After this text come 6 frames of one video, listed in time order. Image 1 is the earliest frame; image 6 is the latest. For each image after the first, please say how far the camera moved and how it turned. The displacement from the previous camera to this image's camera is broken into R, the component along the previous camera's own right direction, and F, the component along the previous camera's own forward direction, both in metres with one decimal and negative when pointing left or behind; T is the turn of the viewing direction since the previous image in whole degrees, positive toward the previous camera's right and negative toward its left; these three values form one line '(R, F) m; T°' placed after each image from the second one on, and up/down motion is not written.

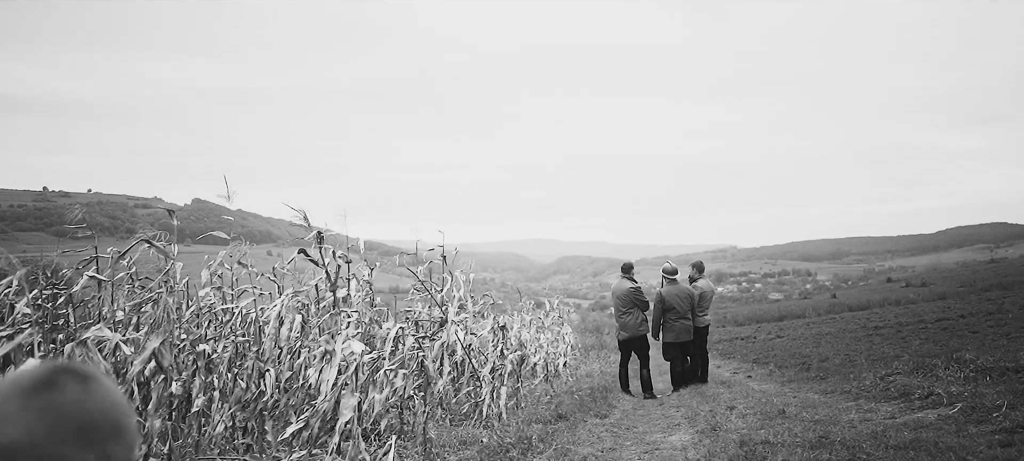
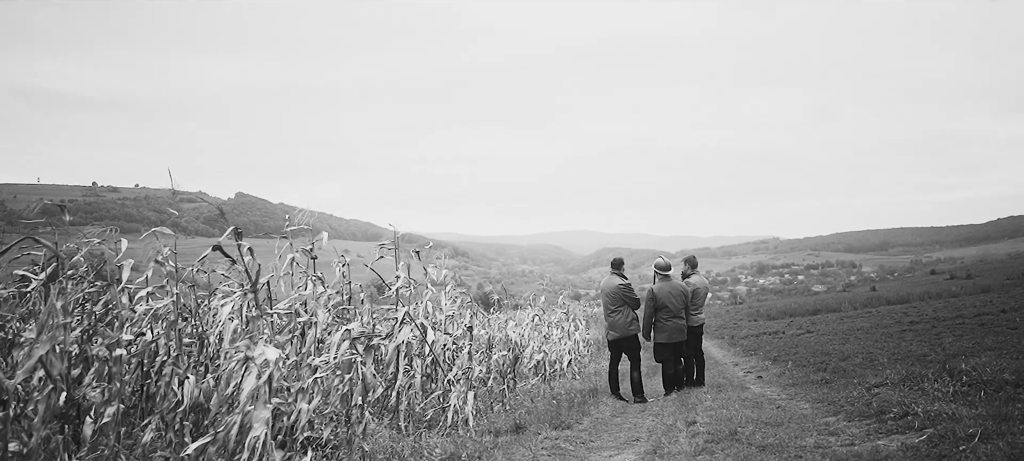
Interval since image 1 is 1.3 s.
(+0.8, +0.6) m; -4°
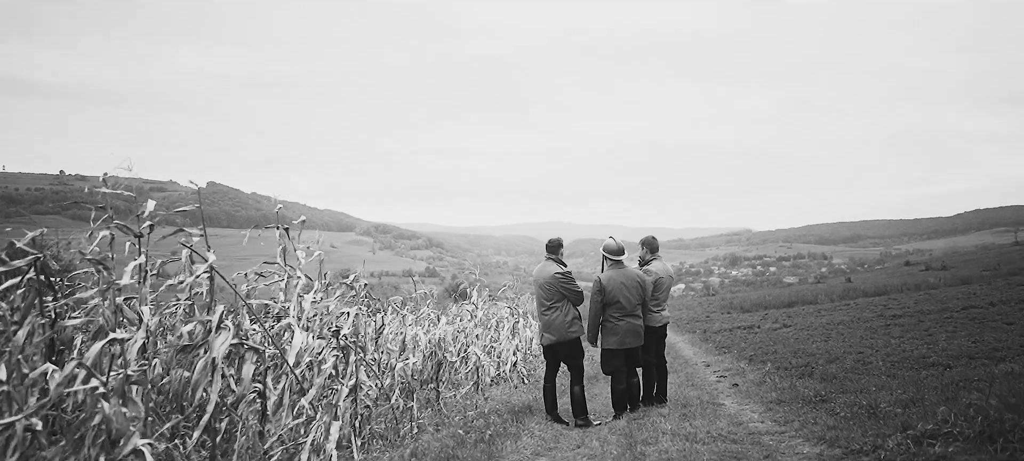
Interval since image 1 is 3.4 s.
(+0.8, +1.9) m; +2°
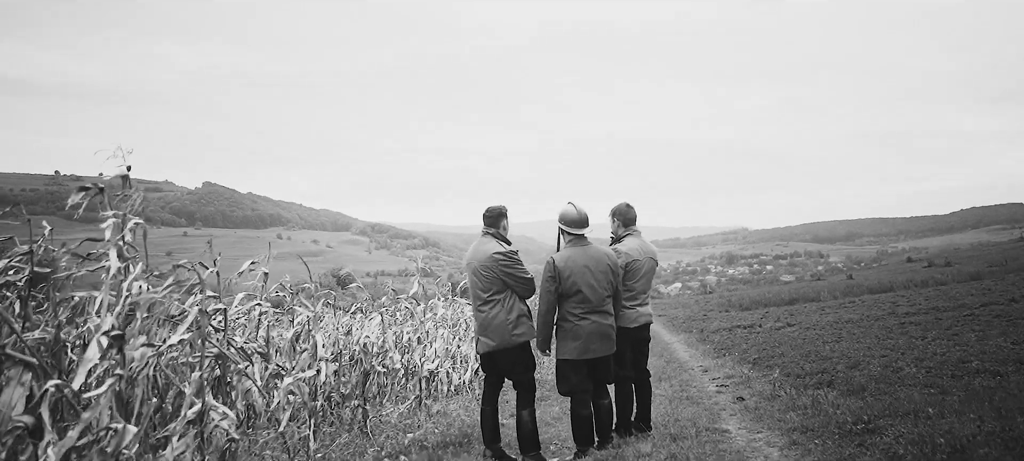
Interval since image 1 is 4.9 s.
(+0.6, +1.7) m; 0°
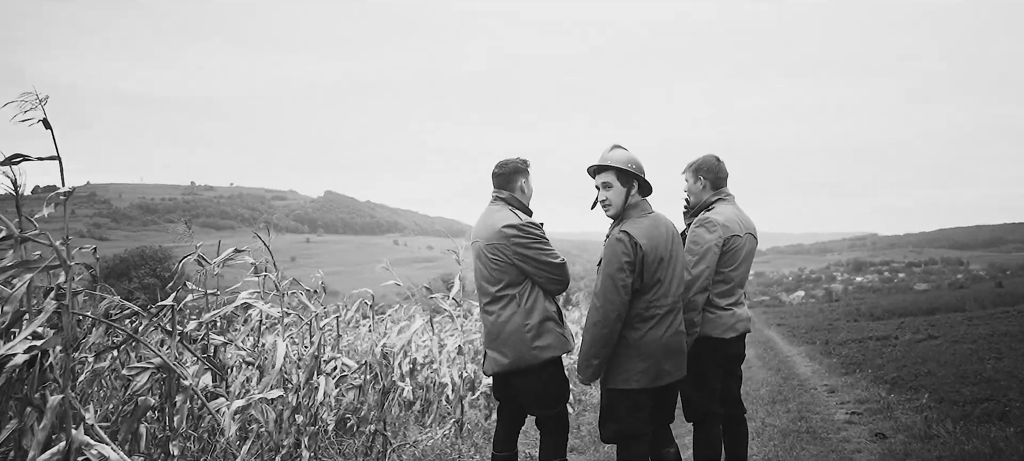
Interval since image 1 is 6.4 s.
(+0.4, +1.4) m; -10°
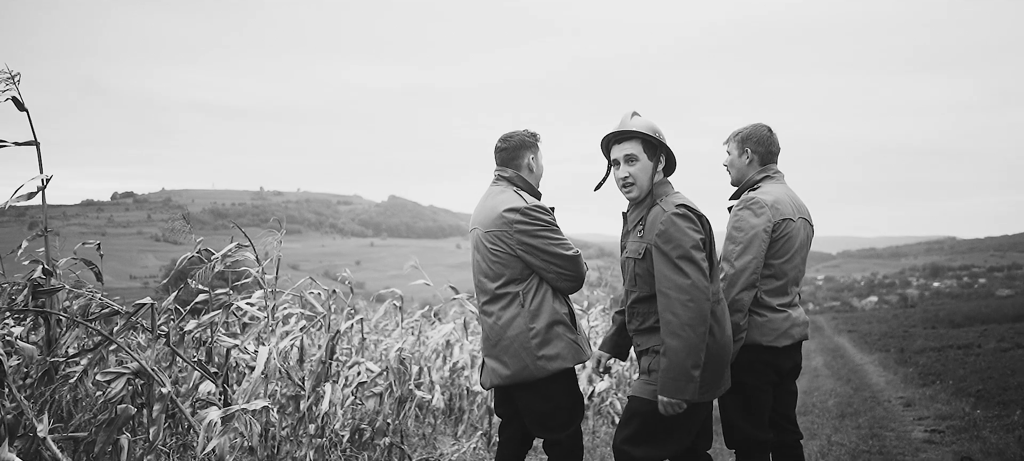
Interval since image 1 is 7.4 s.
(+0.2, +0.5) m; -5°
